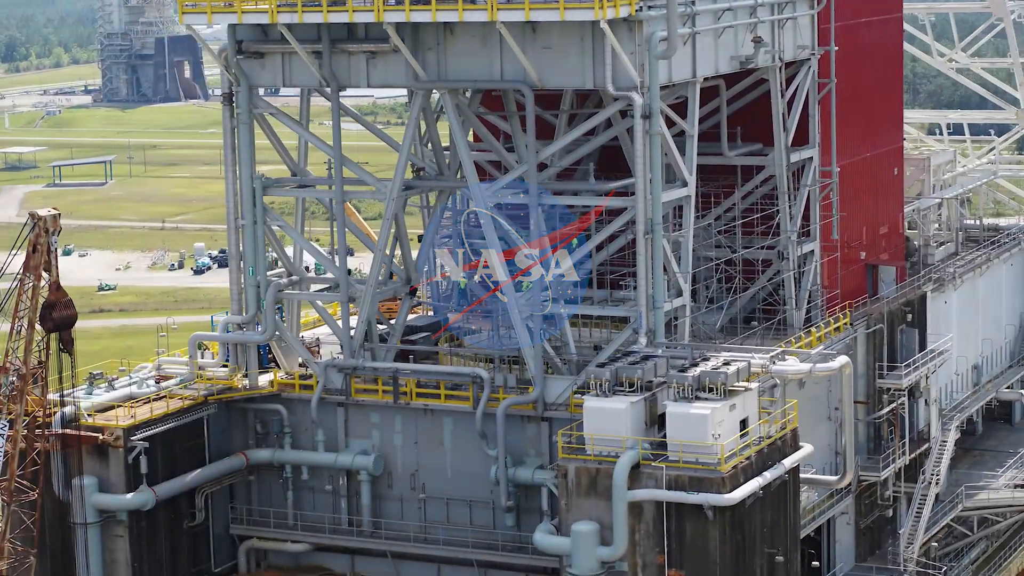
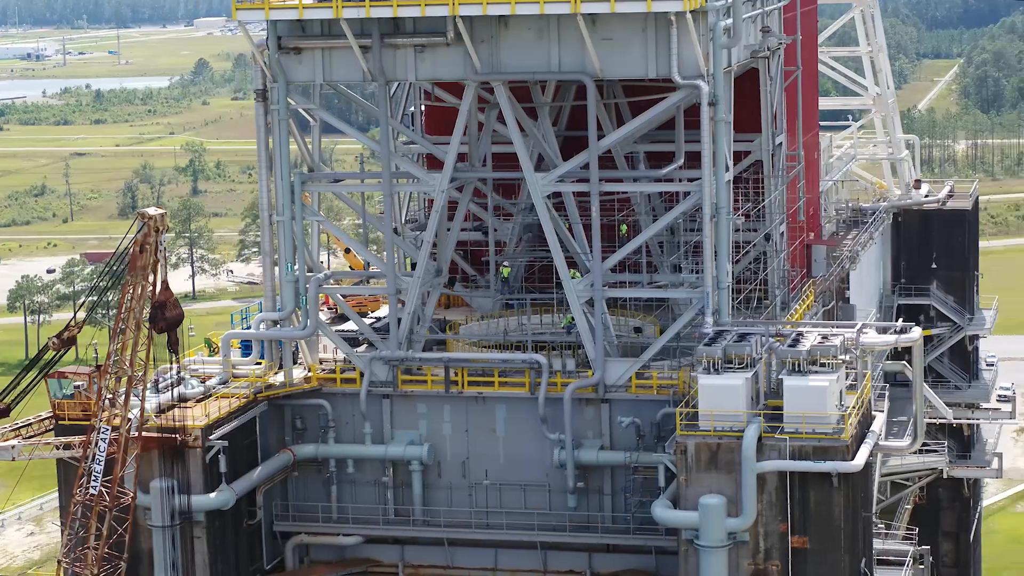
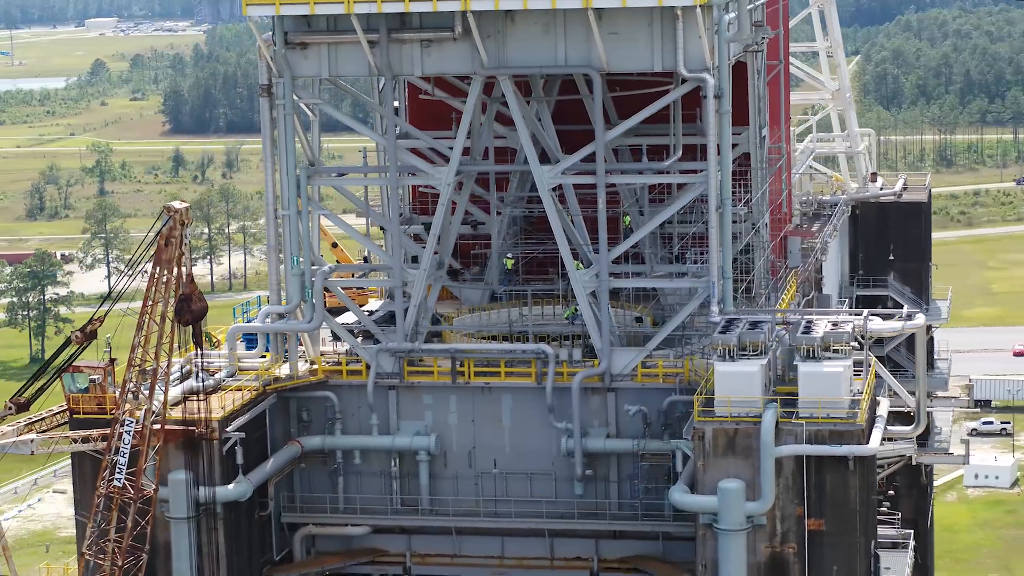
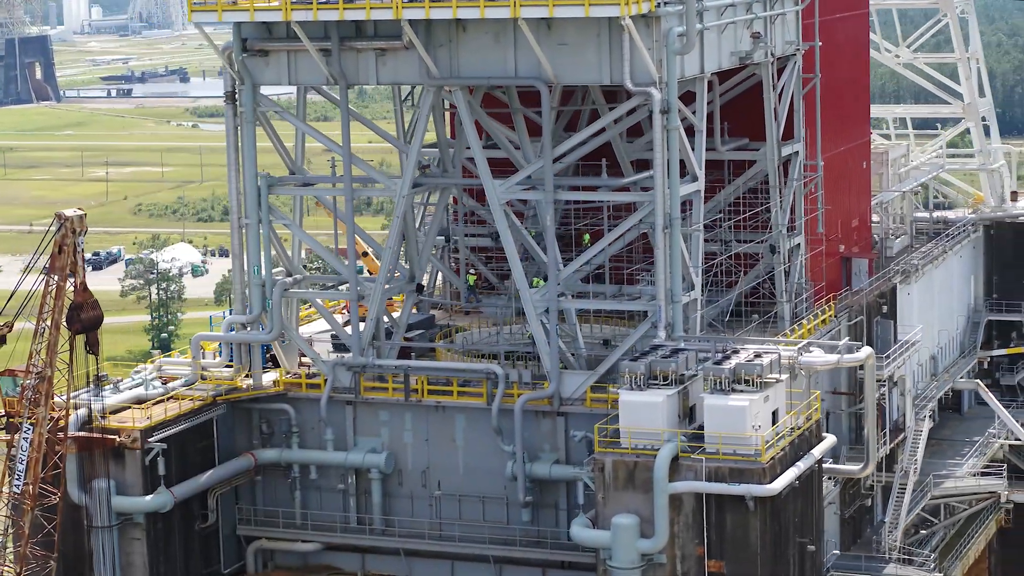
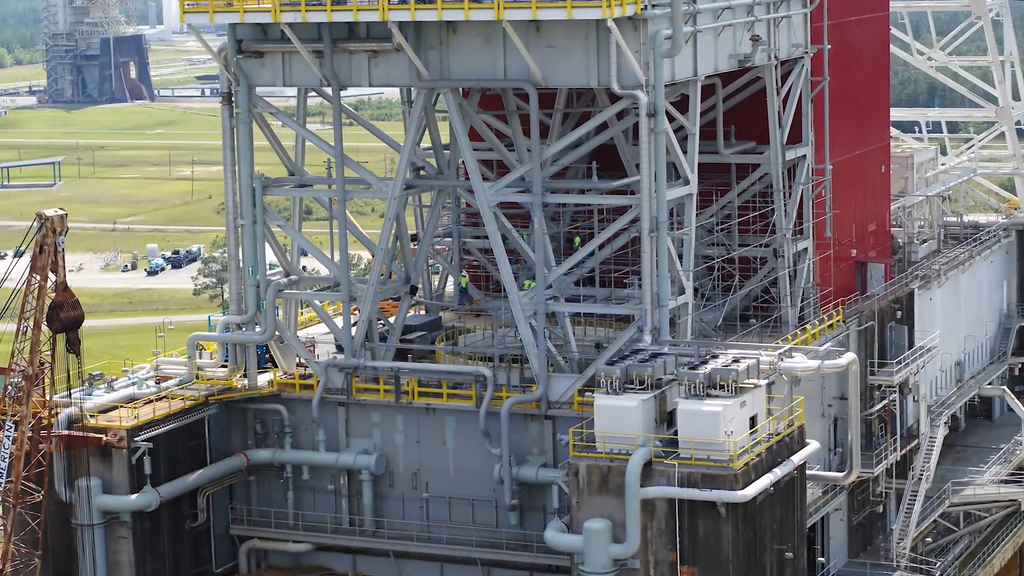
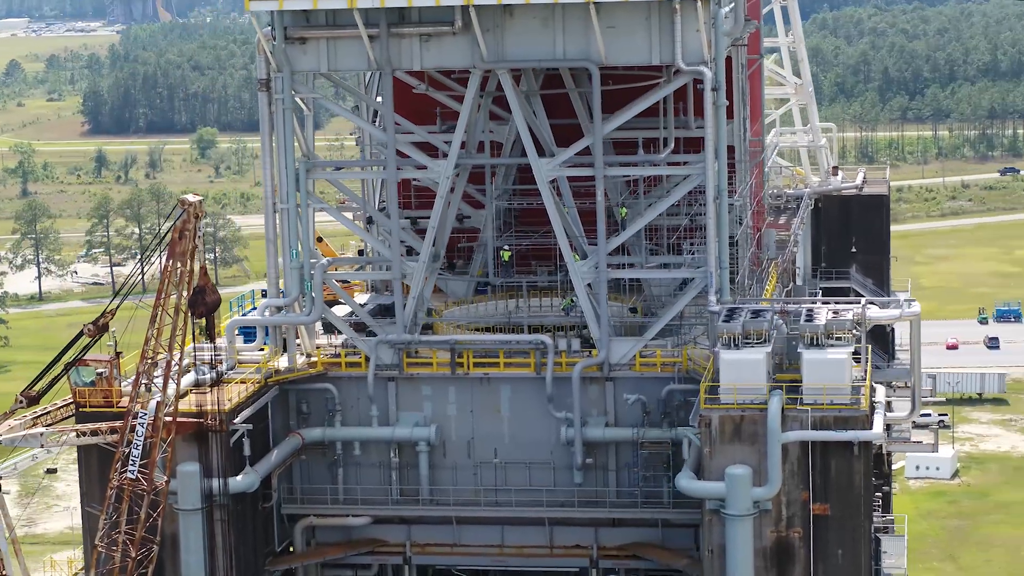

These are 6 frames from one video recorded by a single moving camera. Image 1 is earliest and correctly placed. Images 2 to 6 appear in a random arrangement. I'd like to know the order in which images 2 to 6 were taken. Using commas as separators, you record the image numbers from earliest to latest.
5, 4, 2, 3, 6
